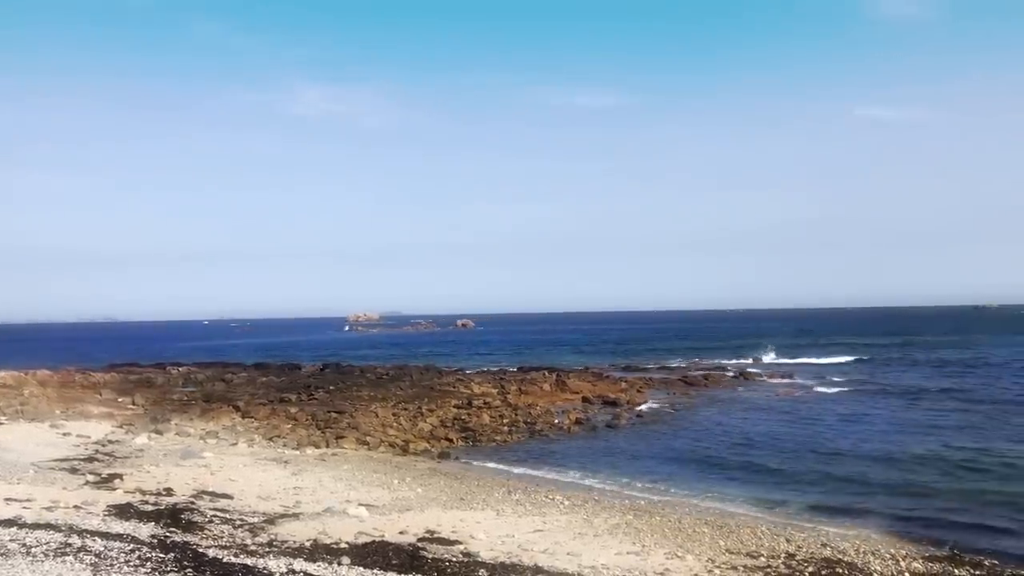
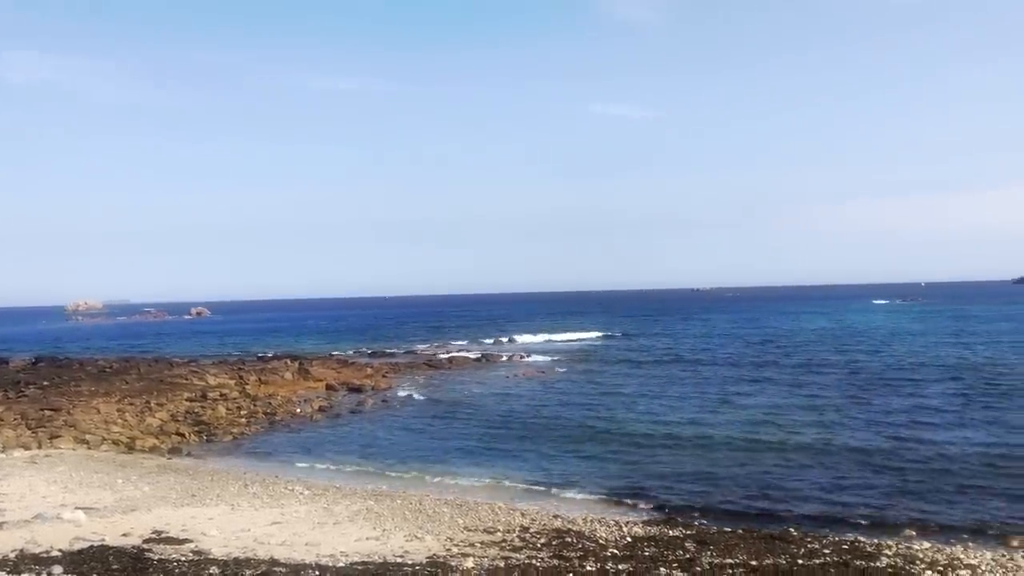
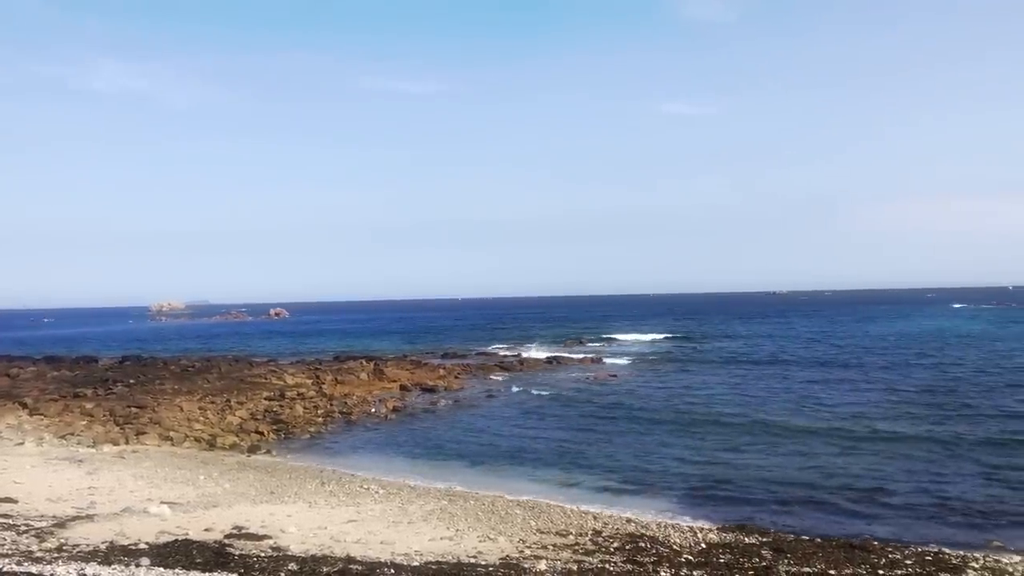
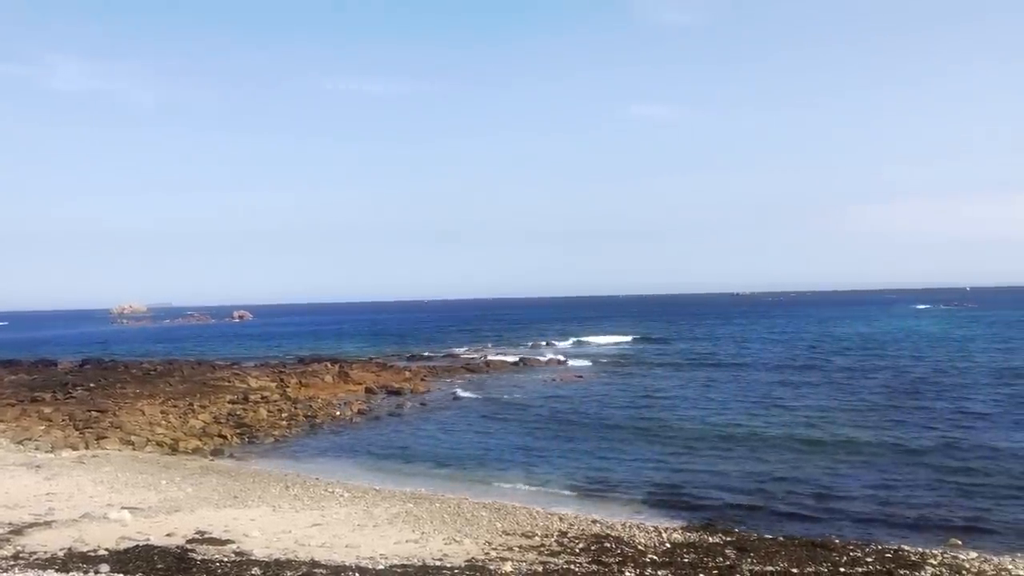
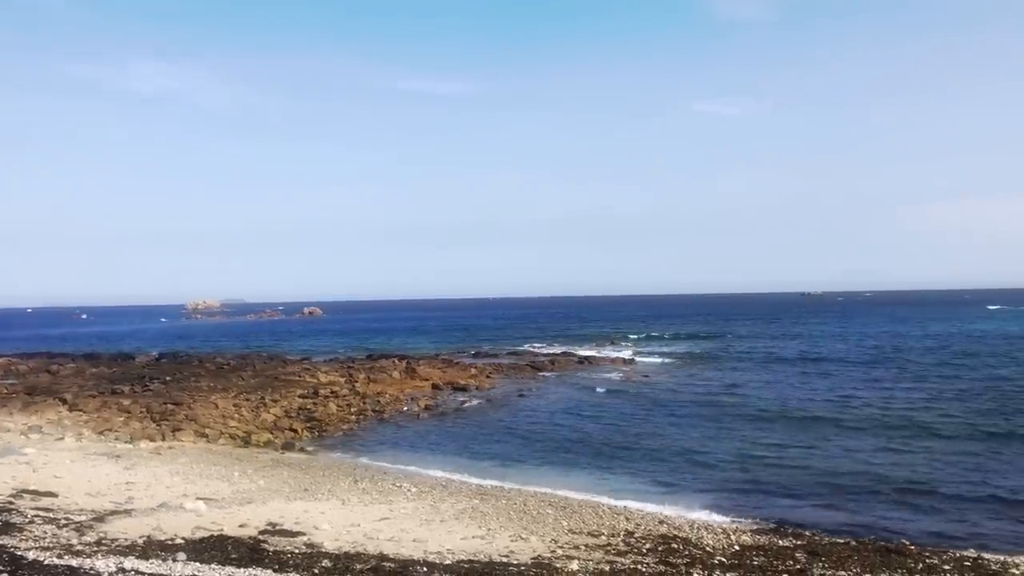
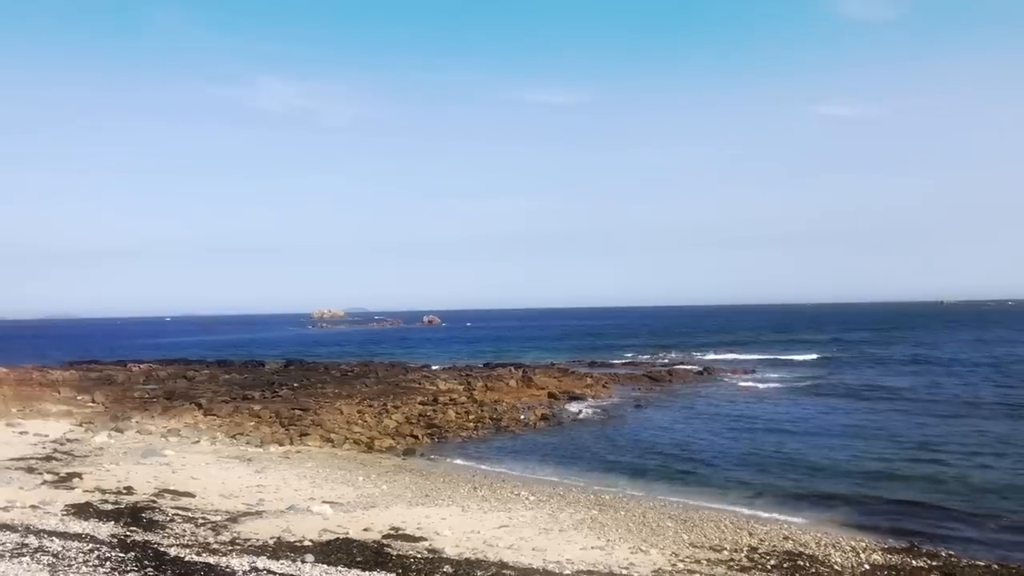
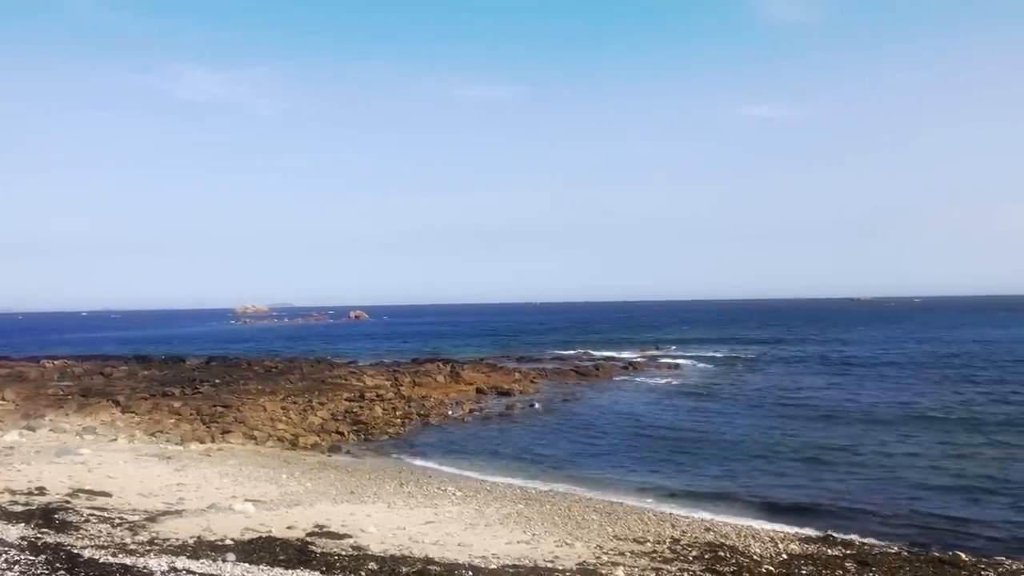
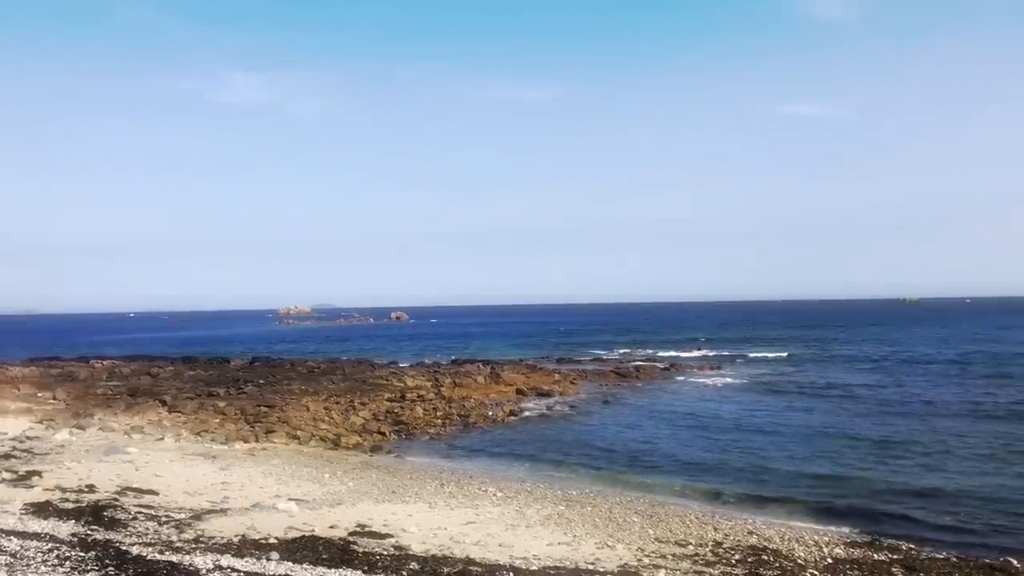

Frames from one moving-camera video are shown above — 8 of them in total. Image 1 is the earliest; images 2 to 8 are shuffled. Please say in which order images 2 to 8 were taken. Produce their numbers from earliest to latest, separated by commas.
6, 8, 7, 5, 3, 4, 2
